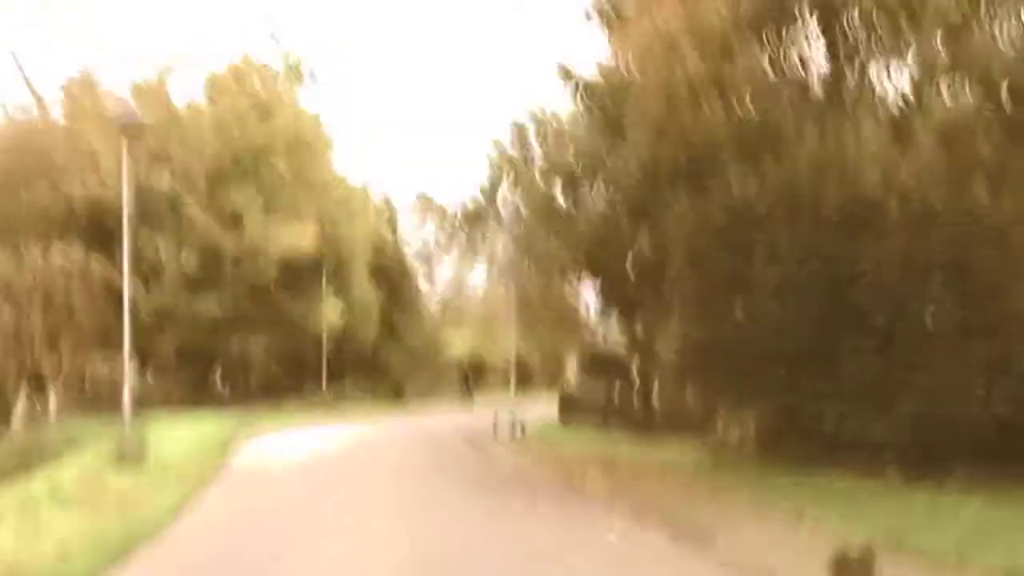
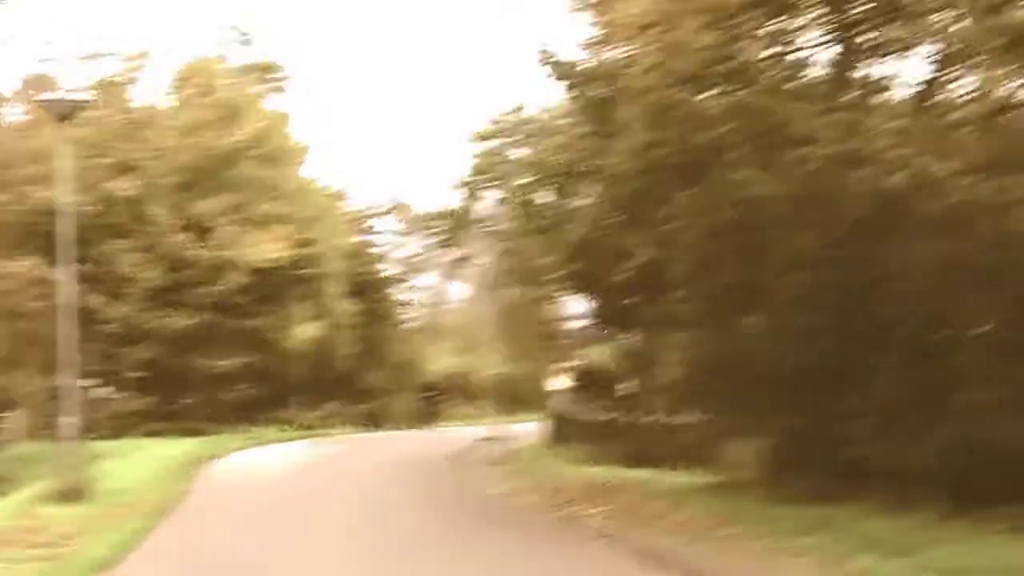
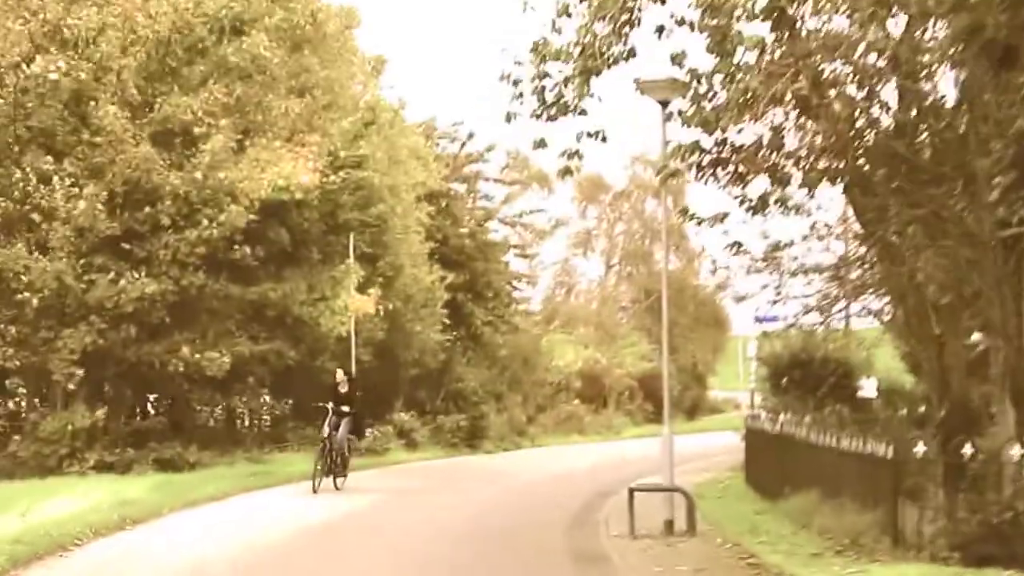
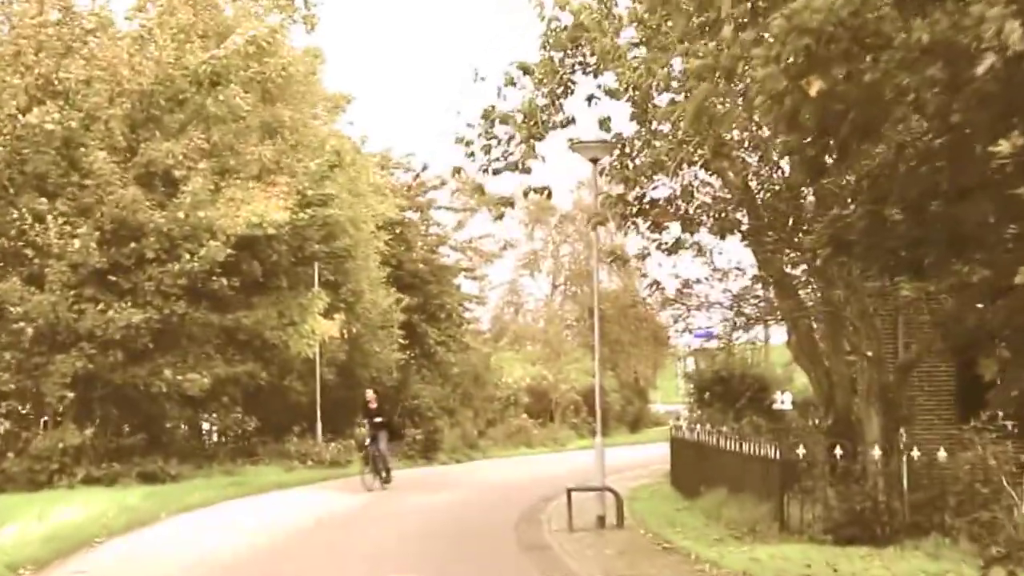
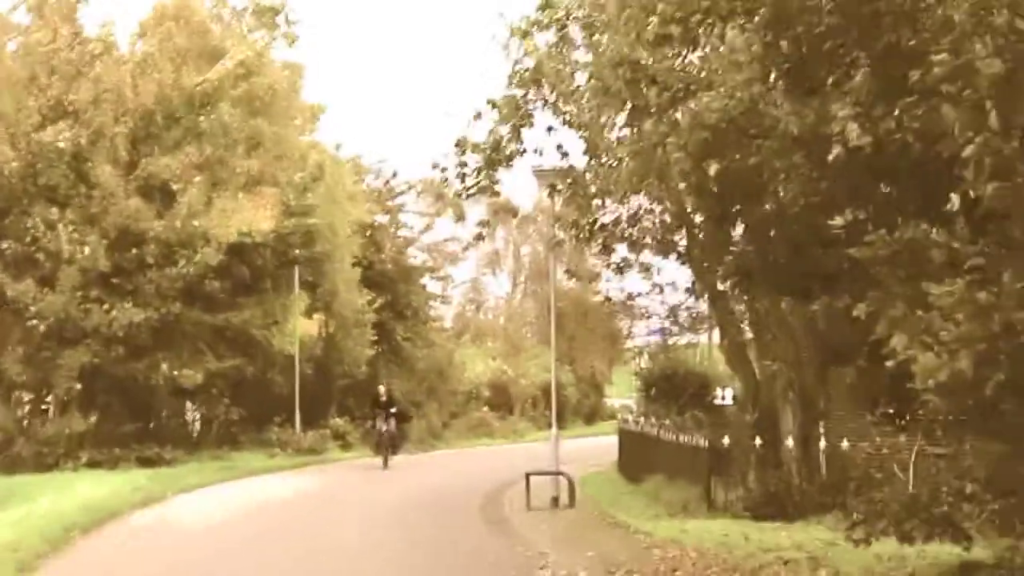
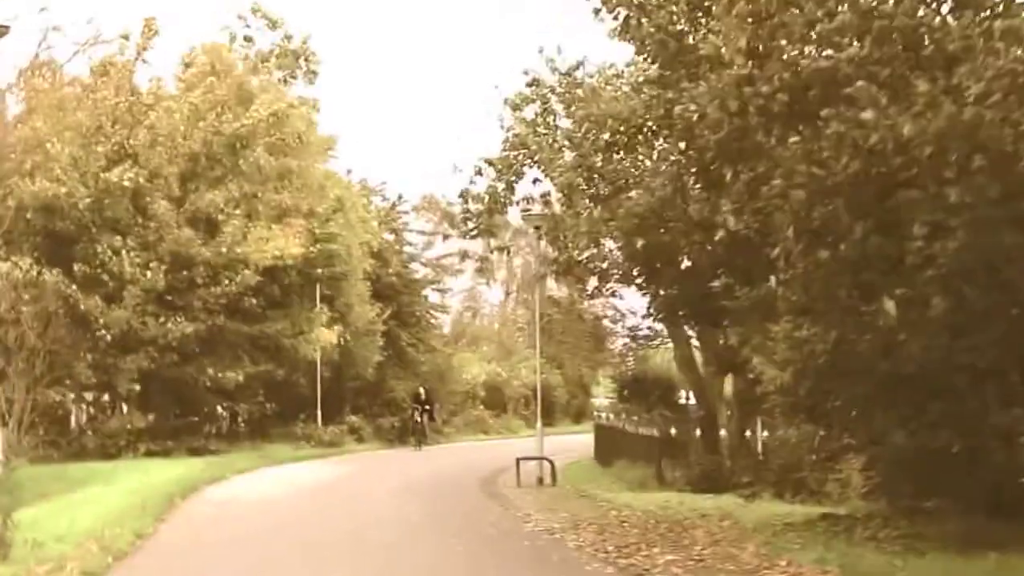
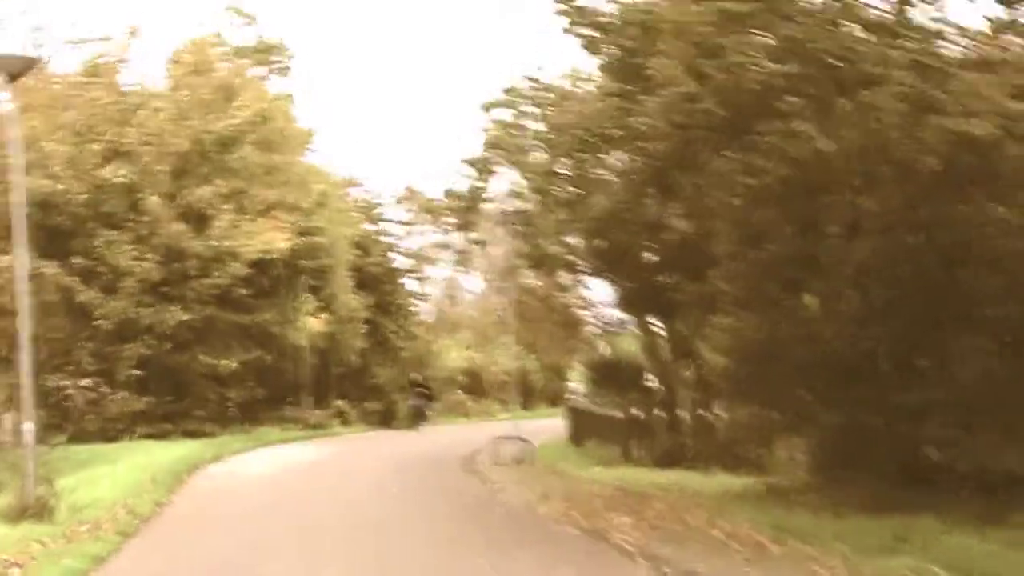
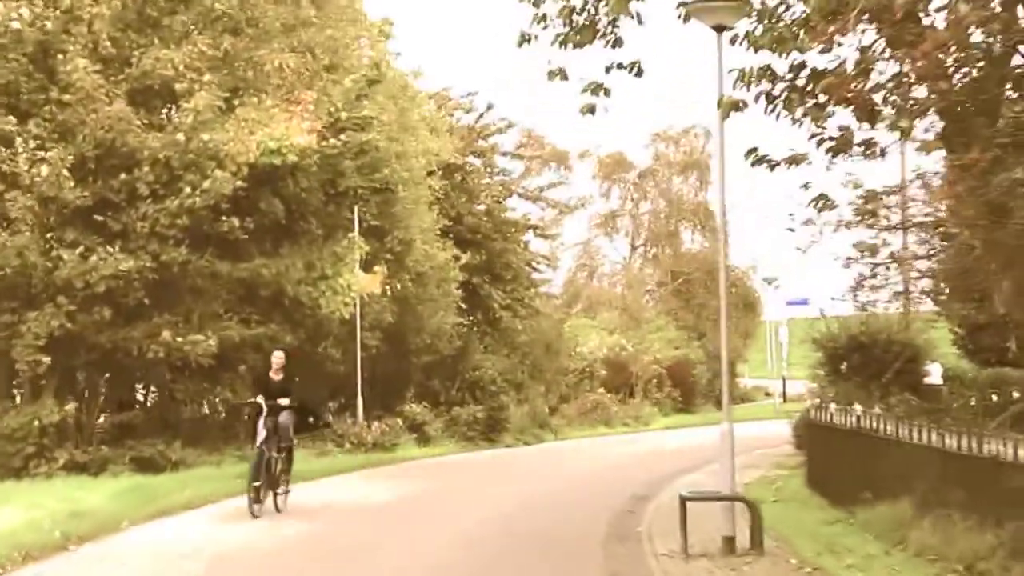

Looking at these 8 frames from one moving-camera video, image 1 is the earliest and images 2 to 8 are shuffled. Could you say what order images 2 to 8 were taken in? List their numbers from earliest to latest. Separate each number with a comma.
2, 7, 6, 5, 4, 3, 8
